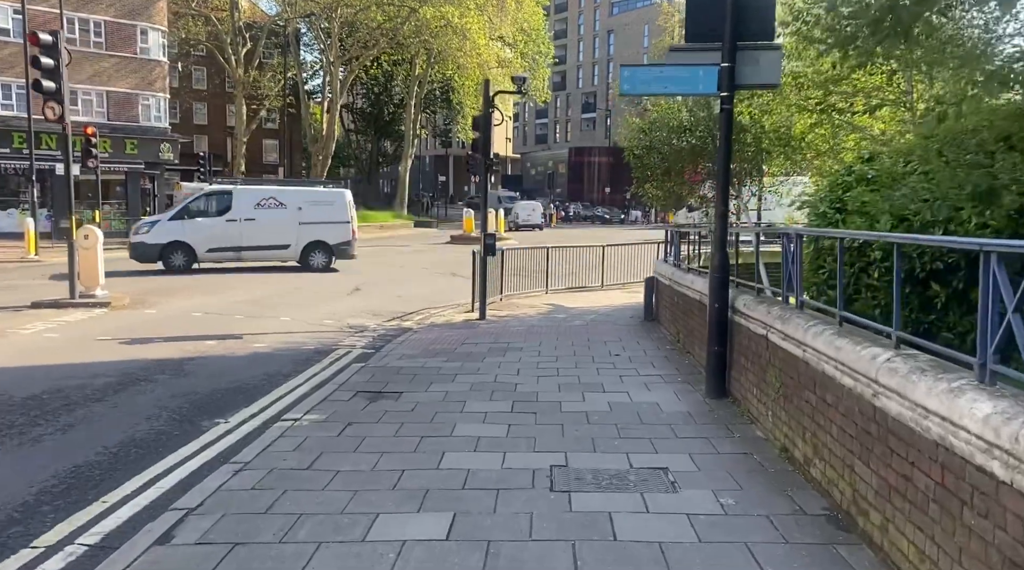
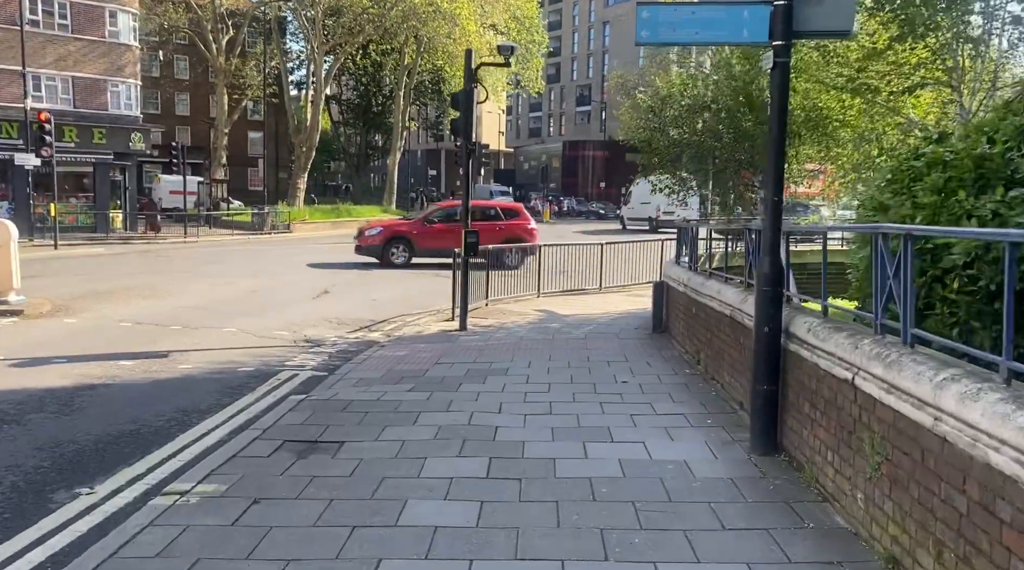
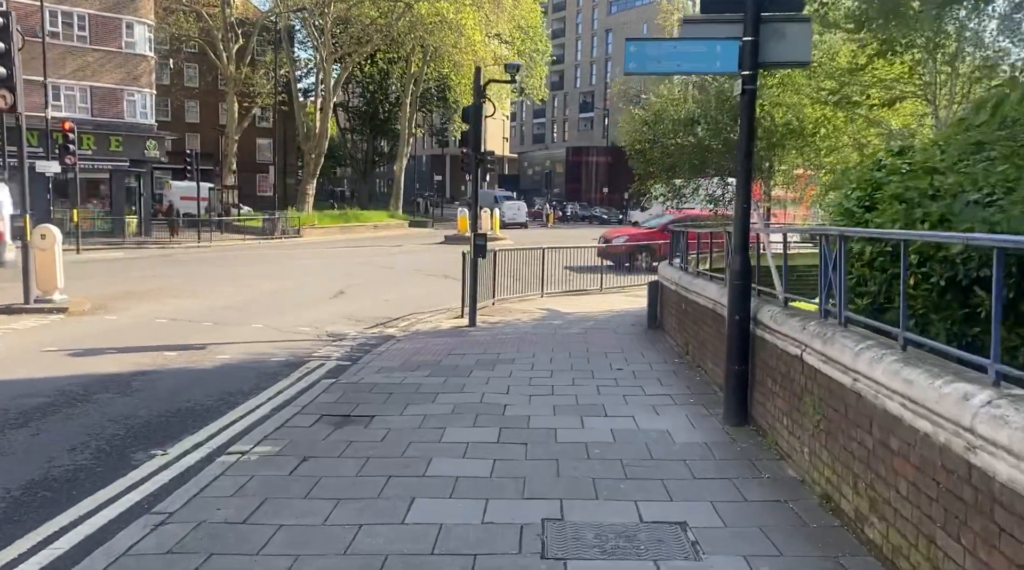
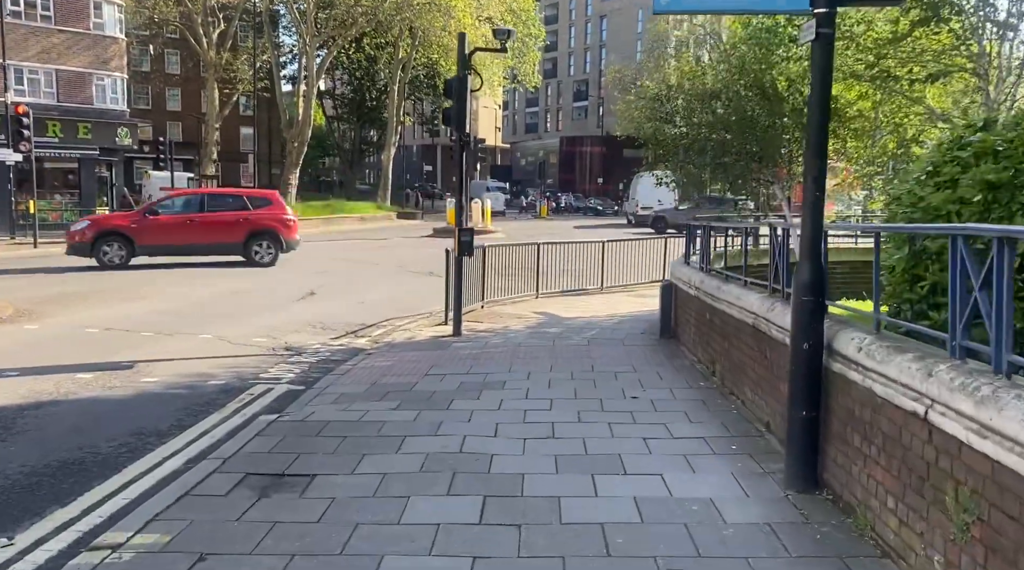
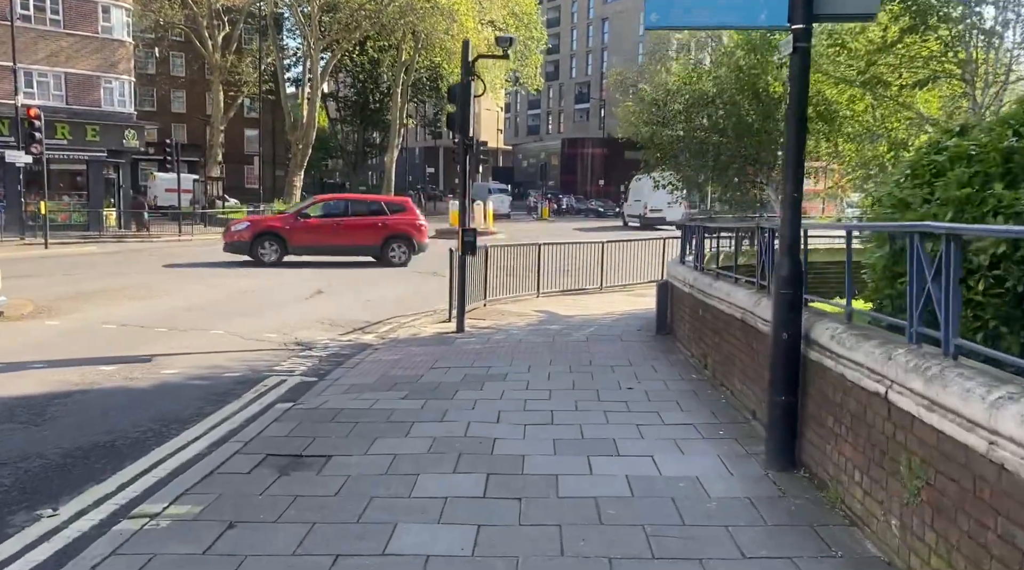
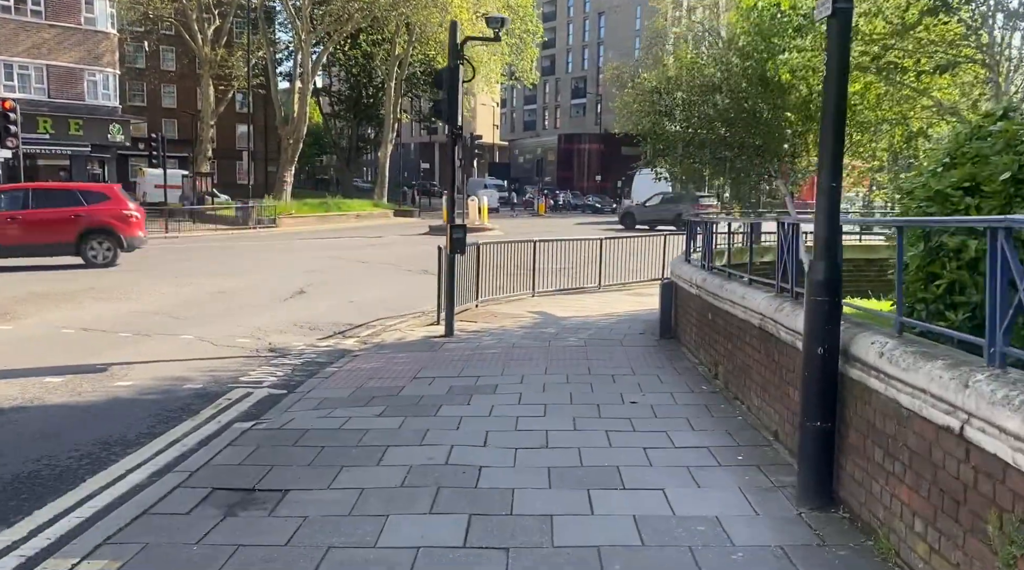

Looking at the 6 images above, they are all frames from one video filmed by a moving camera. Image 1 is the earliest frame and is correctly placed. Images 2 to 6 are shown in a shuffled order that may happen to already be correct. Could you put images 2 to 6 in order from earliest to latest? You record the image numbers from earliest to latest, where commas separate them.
3, 2, 5, 4, 6
